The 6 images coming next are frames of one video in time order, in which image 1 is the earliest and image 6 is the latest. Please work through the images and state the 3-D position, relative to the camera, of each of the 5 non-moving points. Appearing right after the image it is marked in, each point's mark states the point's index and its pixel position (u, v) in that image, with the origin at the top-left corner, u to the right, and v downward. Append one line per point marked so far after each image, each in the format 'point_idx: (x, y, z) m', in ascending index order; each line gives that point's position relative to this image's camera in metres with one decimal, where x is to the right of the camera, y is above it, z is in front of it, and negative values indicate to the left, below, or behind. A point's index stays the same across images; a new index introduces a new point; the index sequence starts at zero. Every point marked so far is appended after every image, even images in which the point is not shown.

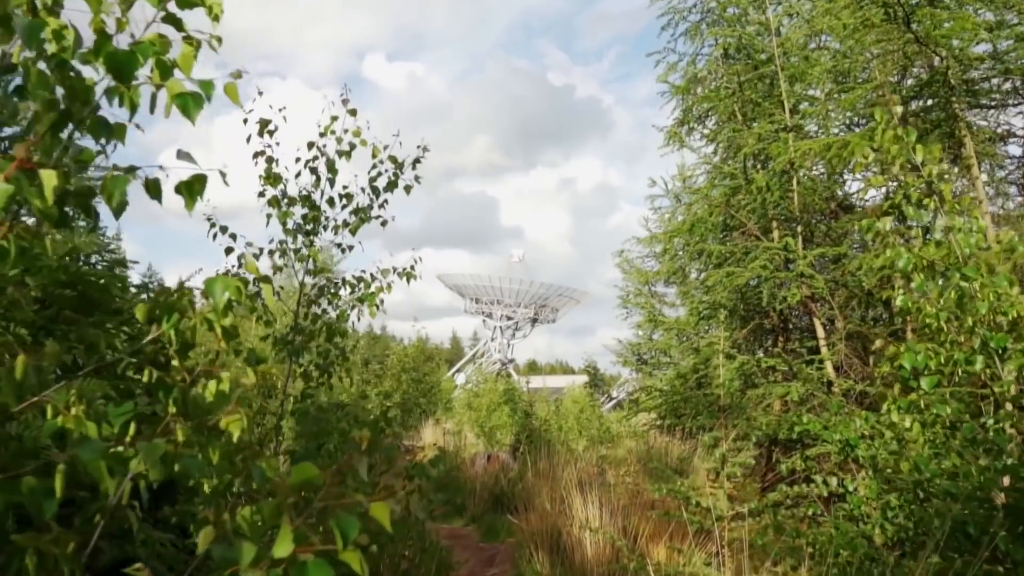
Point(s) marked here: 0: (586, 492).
0: (+0.8, -2.2, +8.5) m
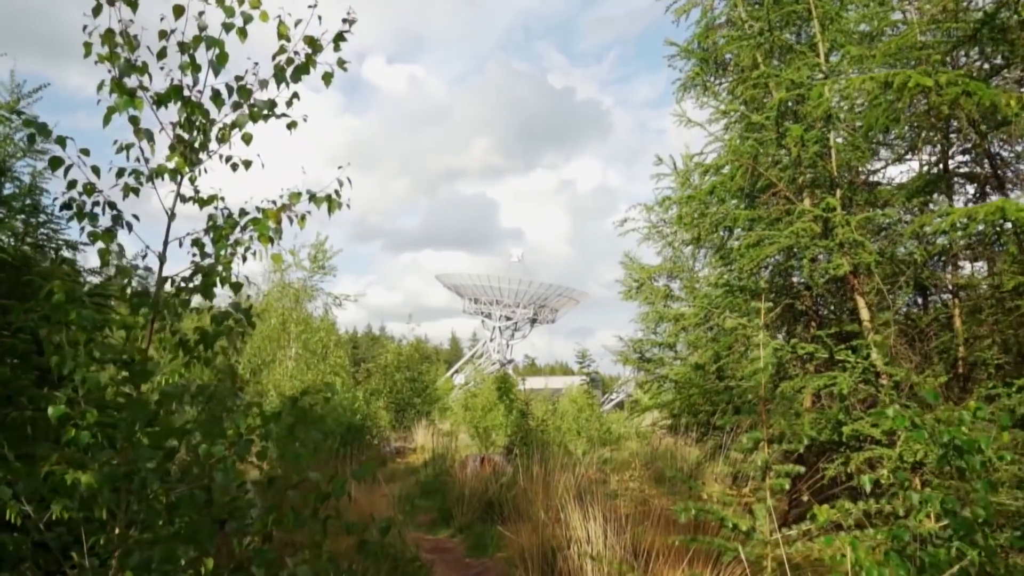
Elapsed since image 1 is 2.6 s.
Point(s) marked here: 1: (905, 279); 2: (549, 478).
0: (+0.7, -2.0, +7.4) m
1: (+3.2, +0.1, +6.4) m
2: (+0.4, -2.2, +9.2) m
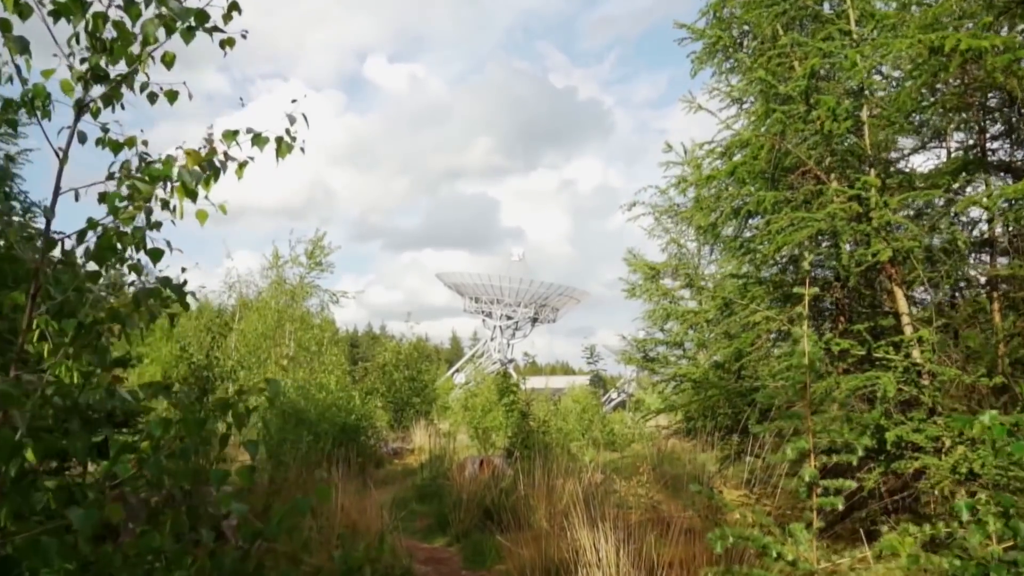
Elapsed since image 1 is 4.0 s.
0: (+0.7, -1.9, +6.8) m
1: (+3.2, +0.1, +5.8) m
2: (+0.4, -2.1, +8.6) m
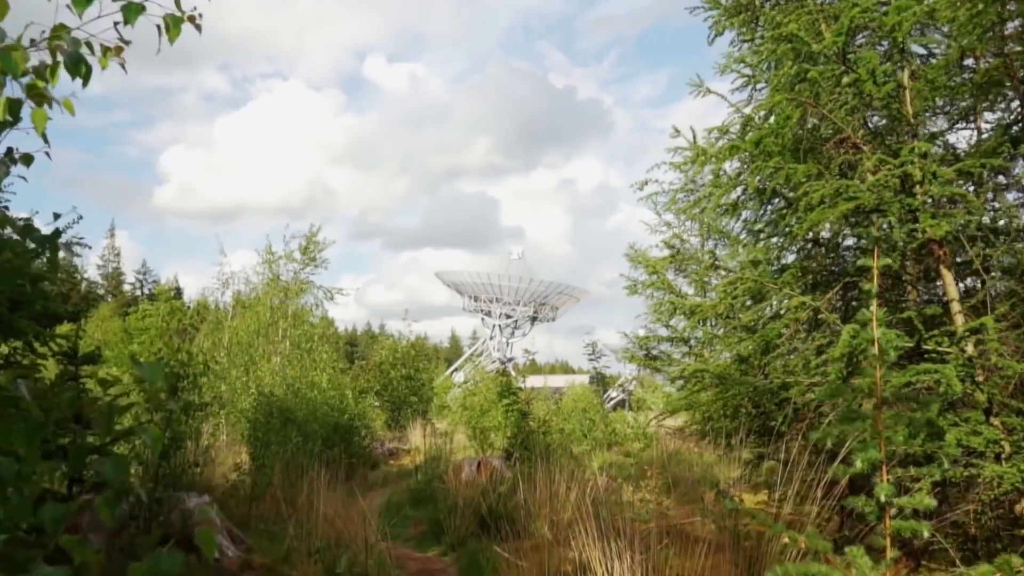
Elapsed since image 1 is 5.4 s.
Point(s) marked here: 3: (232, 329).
0: (+0.7, -1.8, +6.1) m
1: (+3.2, +0.2, +5.2) m
2: (+0.4, -2.0, +7.9) m
3: (-5.6, -0.8, +15.7) m
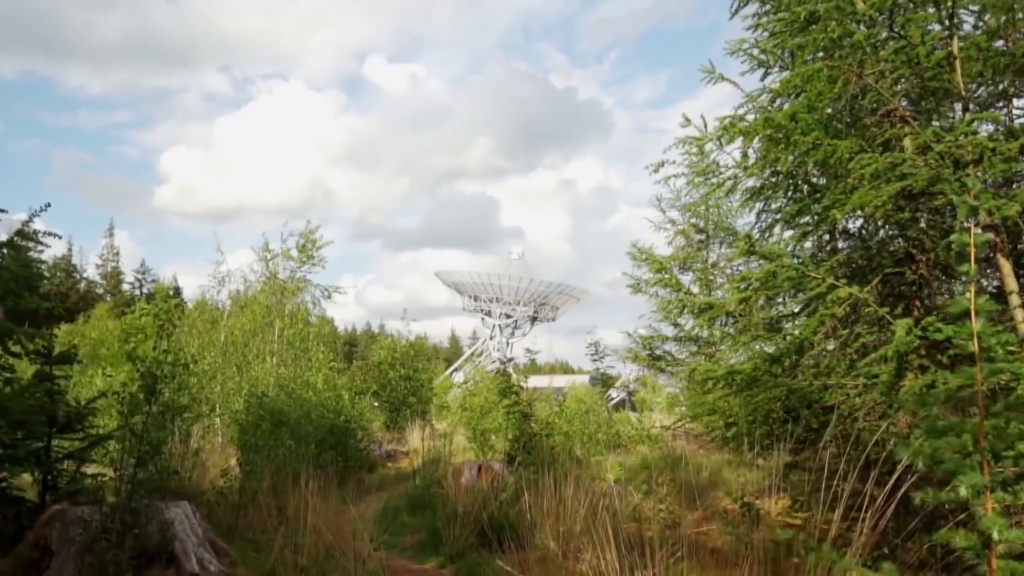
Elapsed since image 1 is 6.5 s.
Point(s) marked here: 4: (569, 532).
0: (+0.7, -1.8, +5.6) m
1: (+3.2, +0.3, +4.7) m
2: (+0.4, -1.9, +7.4) m
3: (-5.5, -0.8, +15.2) m
4: (+0.5, -2.0, +6.5) m
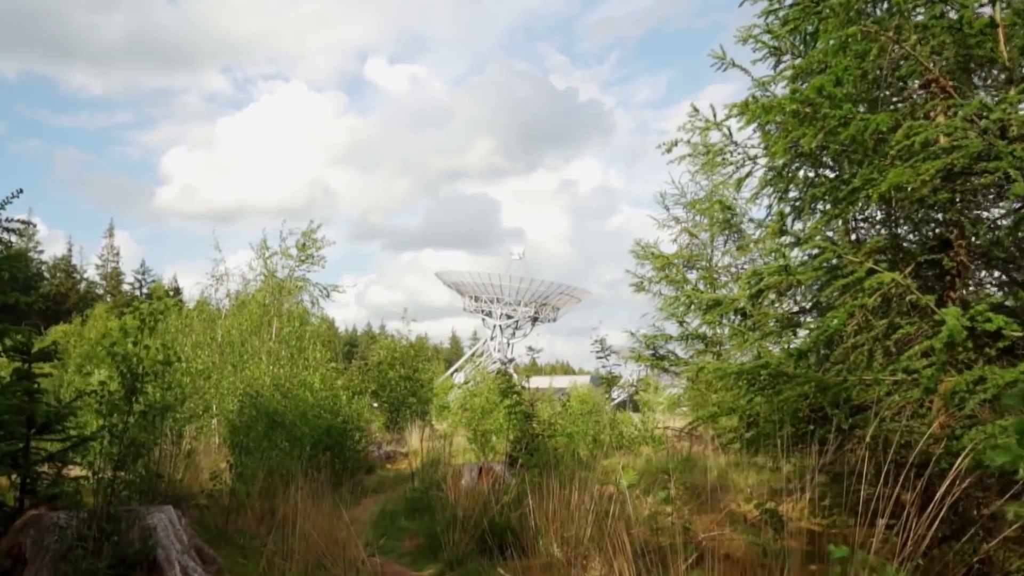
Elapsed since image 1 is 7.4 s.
0: (+0.8, -1.7, +5.3) m
1: (+3.3, +0.4, +4.3) m
2: (+0.5, -1.9, +7.1) m
3: (-5.5, -0.7, +14.8) m
4: (+0.5, -1.9, +6.1) m
